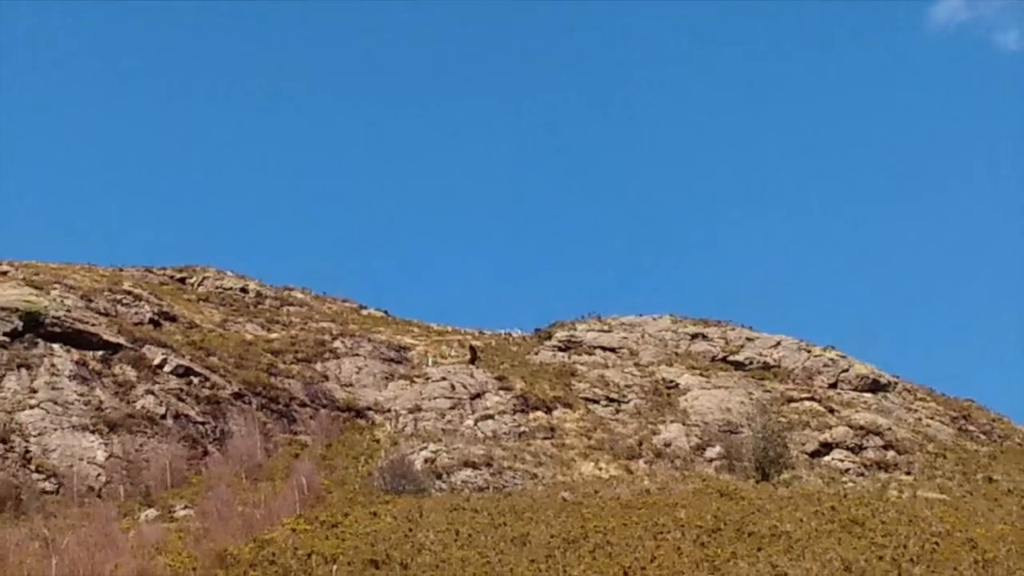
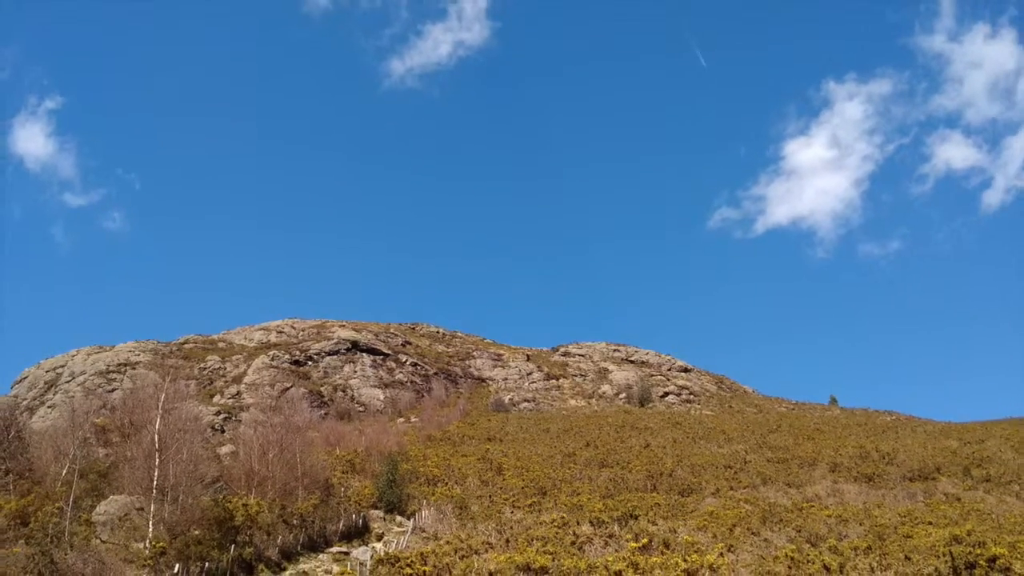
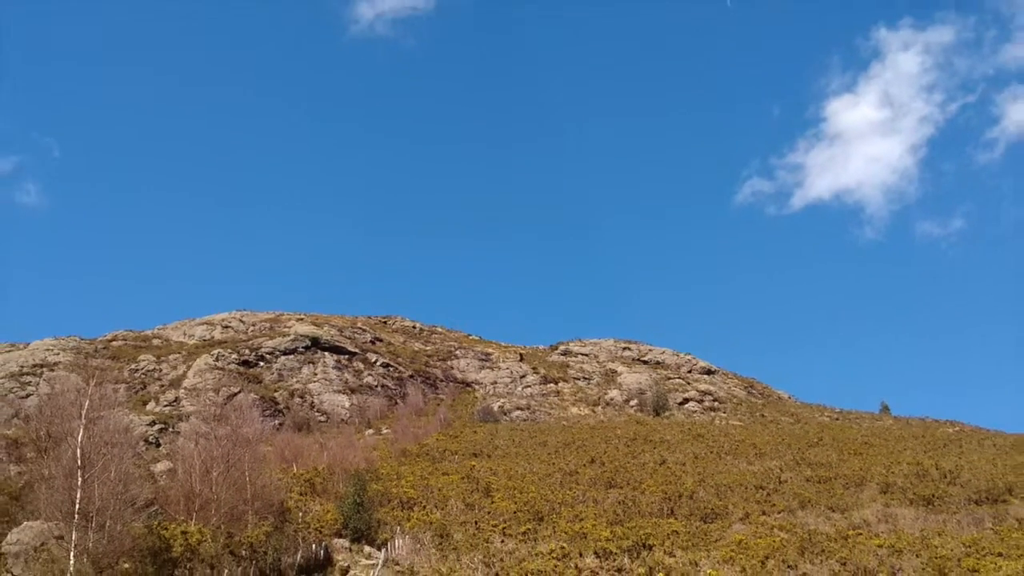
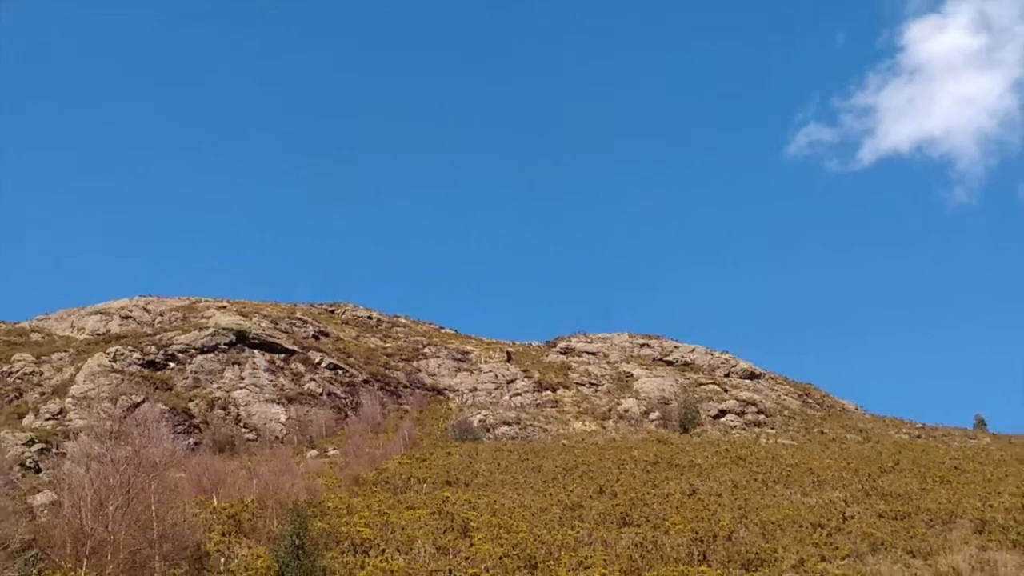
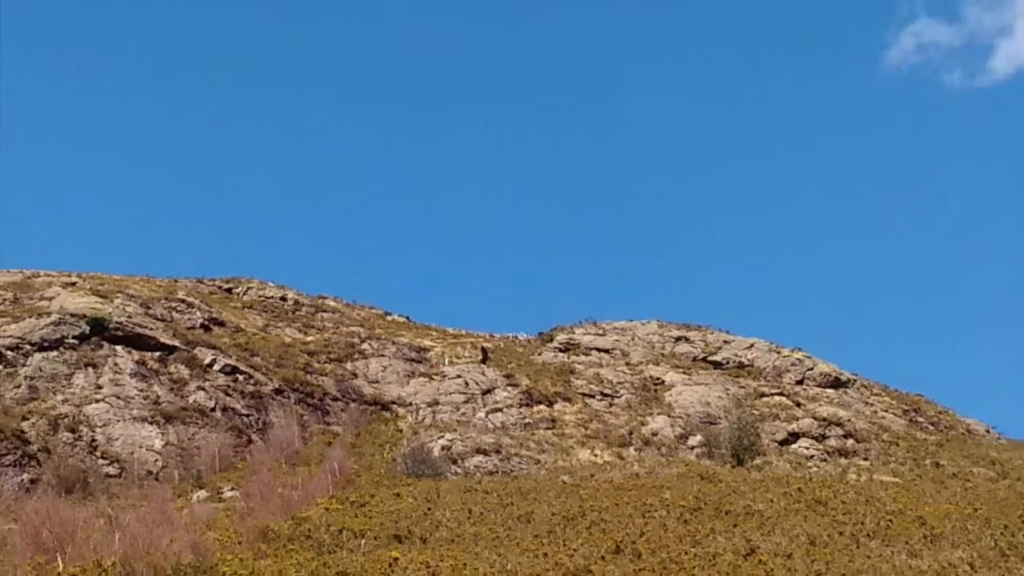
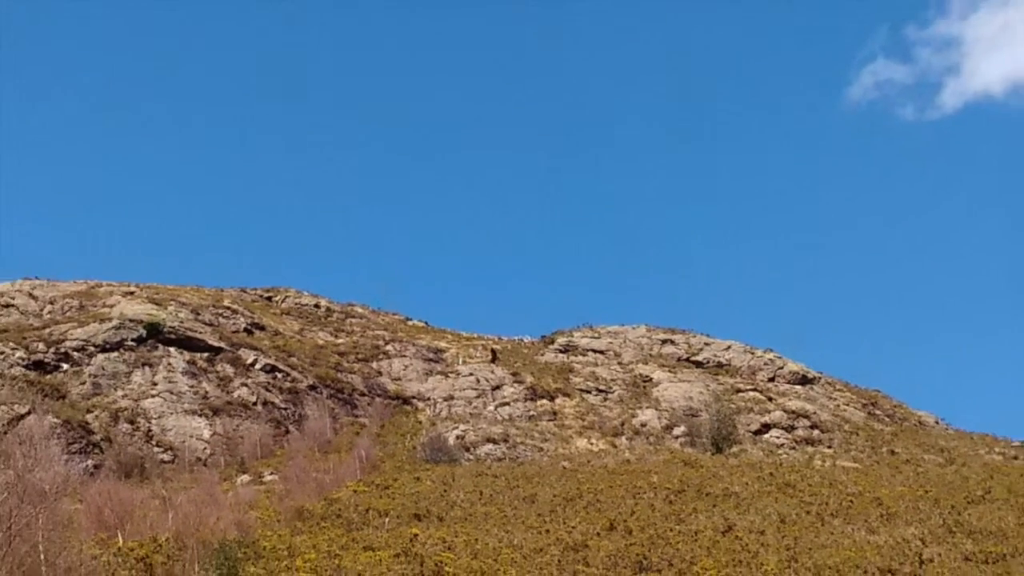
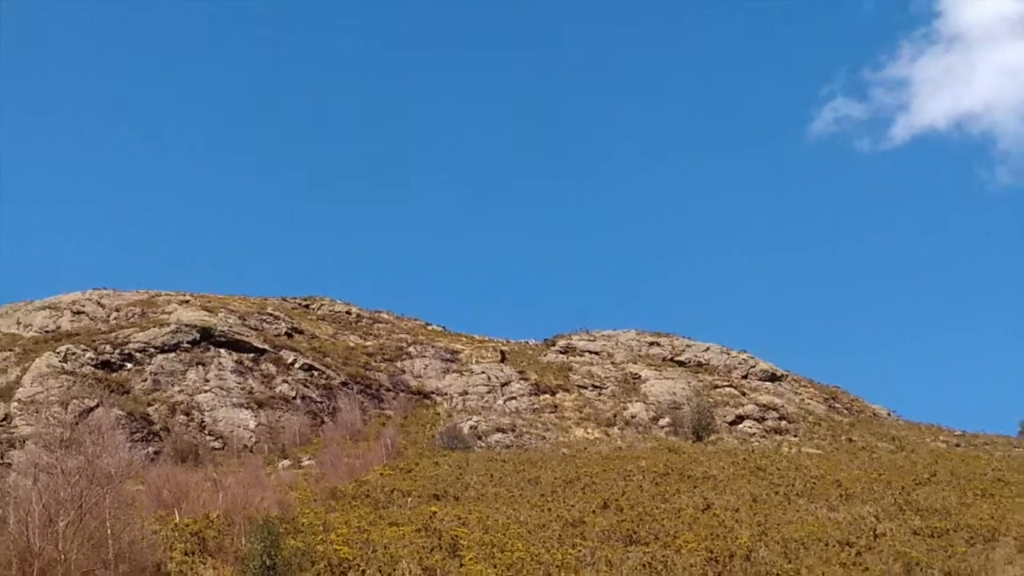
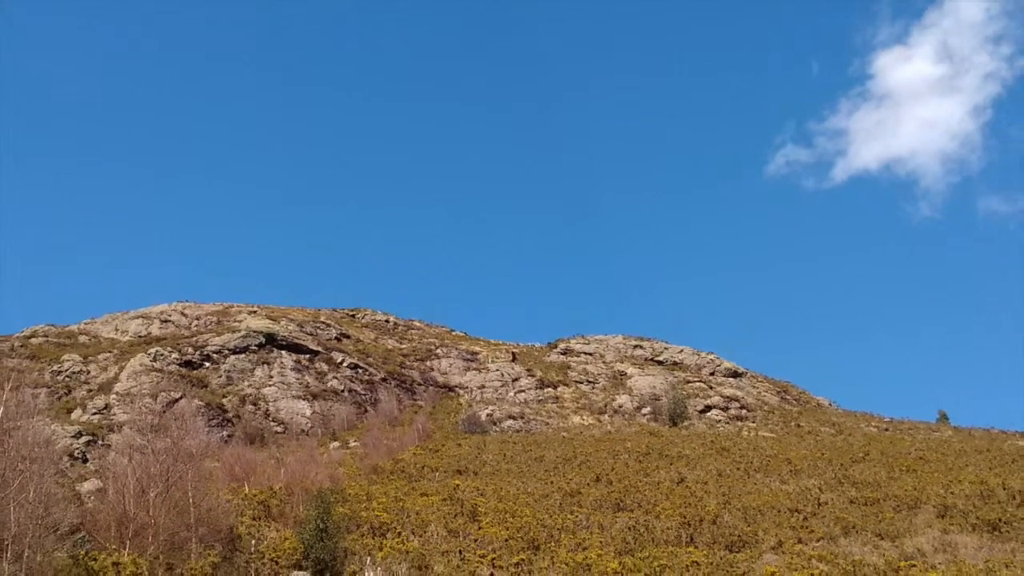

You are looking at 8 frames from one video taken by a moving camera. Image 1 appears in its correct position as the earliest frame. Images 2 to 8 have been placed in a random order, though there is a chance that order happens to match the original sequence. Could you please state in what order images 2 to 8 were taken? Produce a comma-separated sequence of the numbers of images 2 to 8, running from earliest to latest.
5, 6, 7, 4, 8, 3, 2
